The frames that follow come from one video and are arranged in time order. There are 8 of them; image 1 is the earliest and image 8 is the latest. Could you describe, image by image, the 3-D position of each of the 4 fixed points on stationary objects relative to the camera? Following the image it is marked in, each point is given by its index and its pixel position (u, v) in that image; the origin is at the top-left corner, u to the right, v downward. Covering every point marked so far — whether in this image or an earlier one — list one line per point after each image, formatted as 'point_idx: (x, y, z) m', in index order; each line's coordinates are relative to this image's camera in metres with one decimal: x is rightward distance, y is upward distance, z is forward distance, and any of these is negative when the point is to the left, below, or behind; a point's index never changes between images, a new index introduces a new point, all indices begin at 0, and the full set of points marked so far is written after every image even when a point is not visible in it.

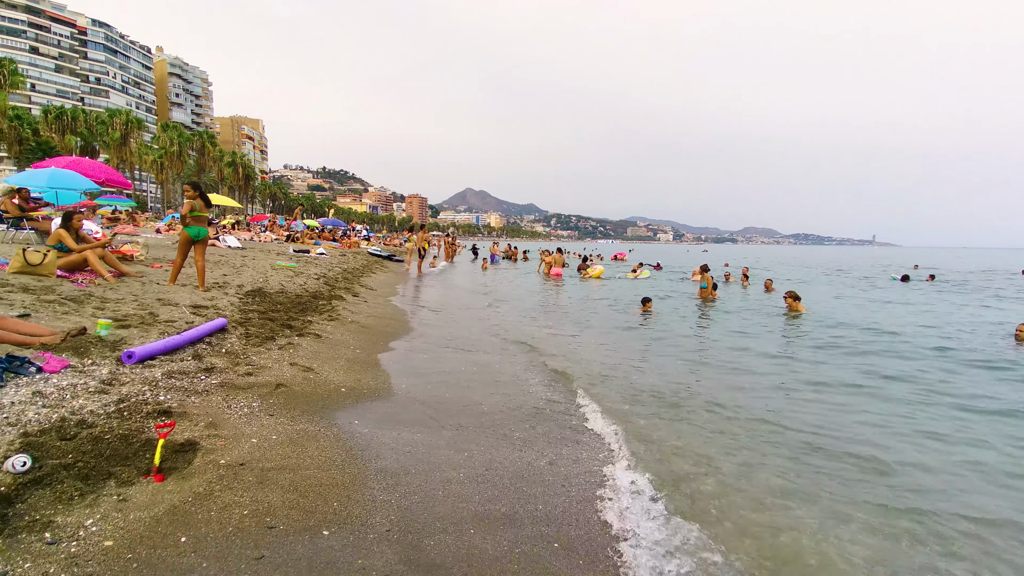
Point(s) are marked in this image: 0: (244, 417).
0: (-2.1, -1.0, +4.2) m
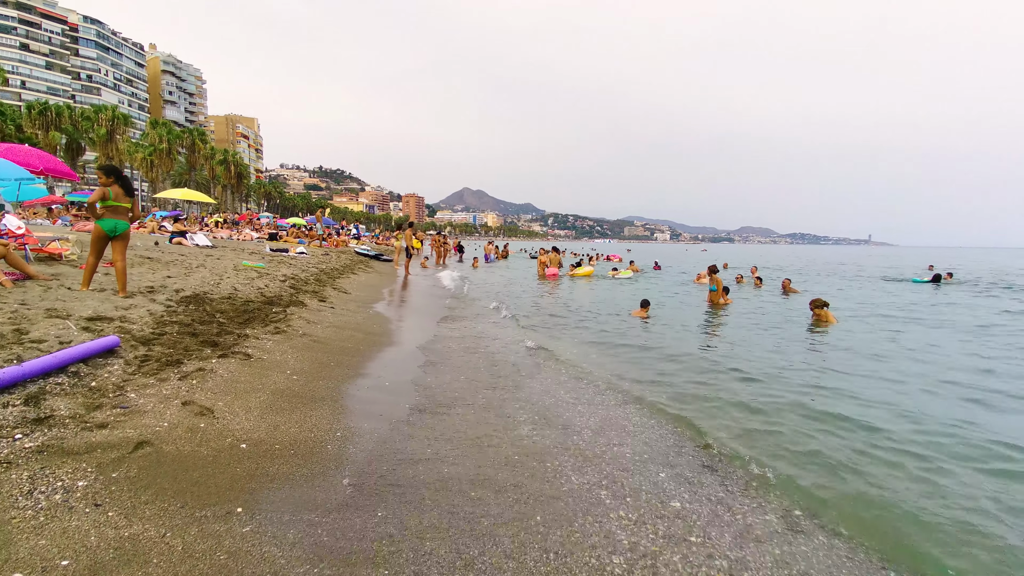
0: (-2.3, -1.1, +2.6) m
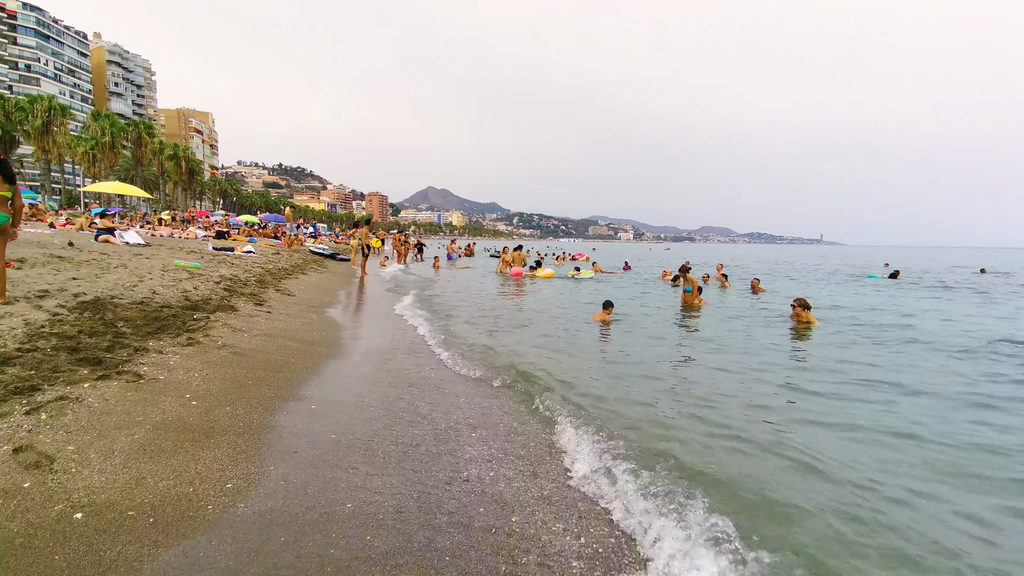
0: (-2.5, -1.2, +1.5) m
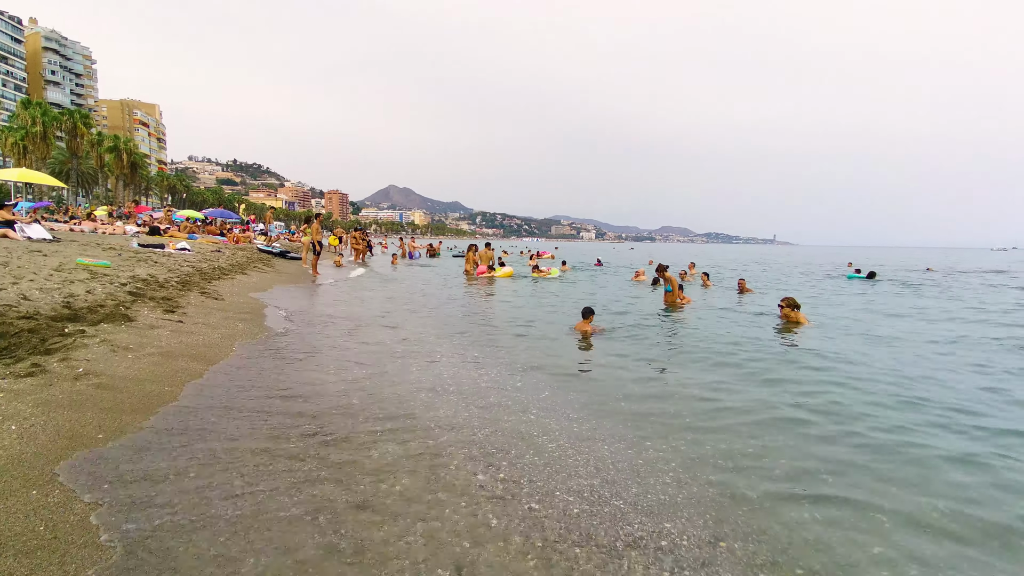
0: (-2.4, -1.2, -0.2) m
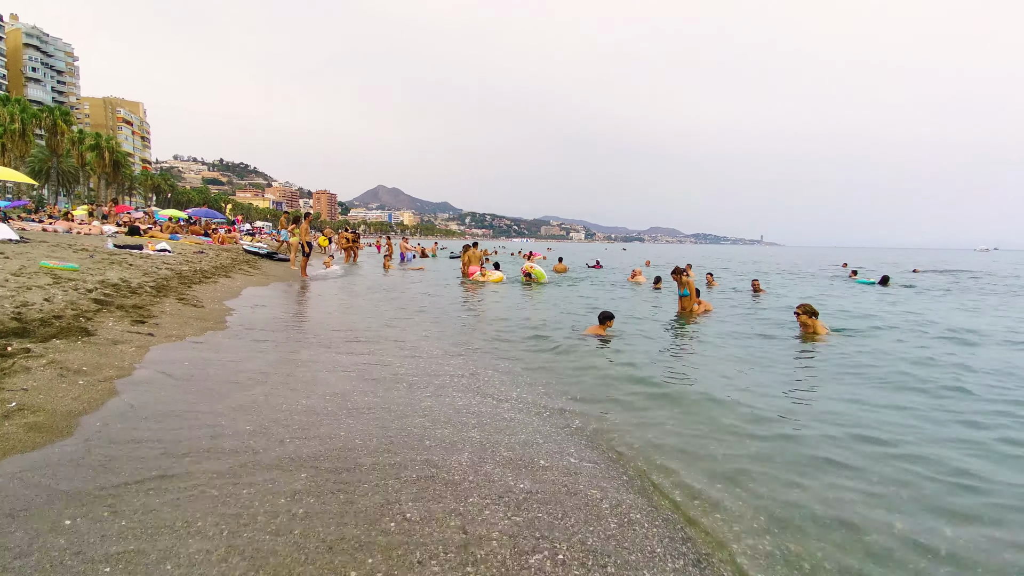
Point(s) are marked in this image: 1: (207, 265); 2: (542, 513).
0: (-2.0, -1.3, -1.1) m
1: (-9.8, +0.8, +17.3) m
2: (+0.1, -1.3, +3.1) m
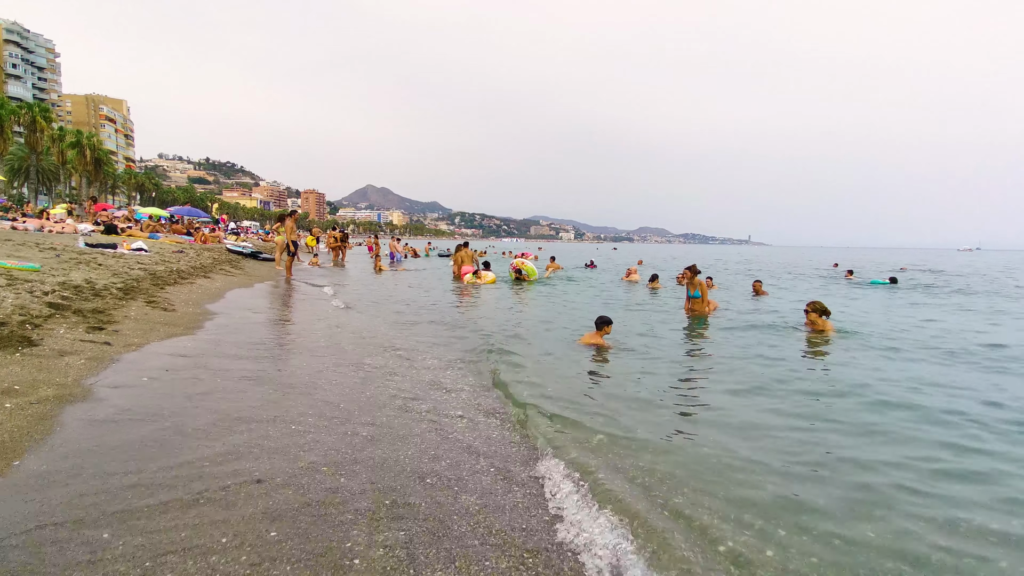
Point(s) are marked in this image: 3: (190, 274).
0: (-1.8, -1.3, -1.8) m
1: (-10.0, +0.7, +16.4) m
2: (+0.3, -1.4, +2.4) m
3: (-8.8, +0.4, +14.6) m
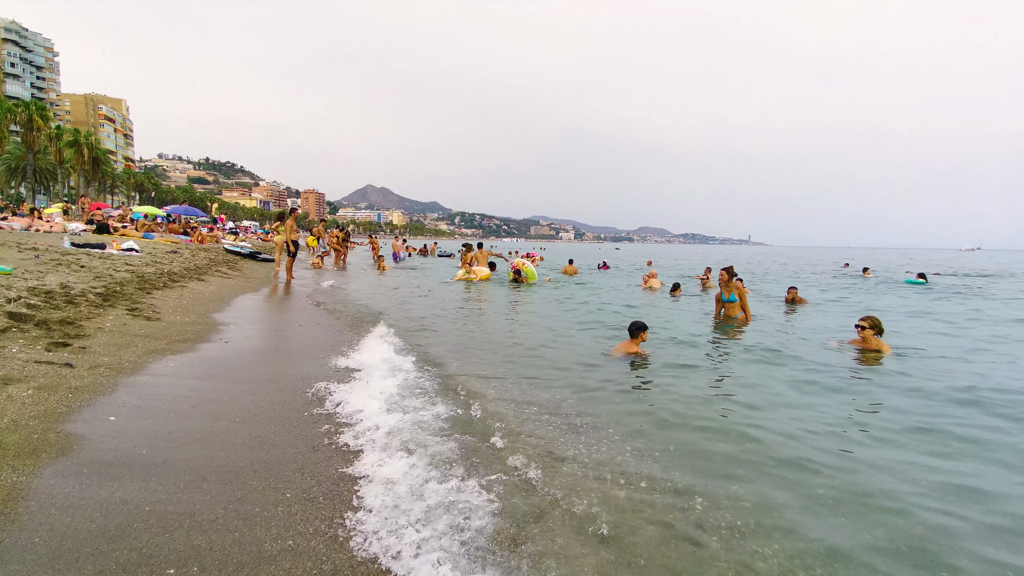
0: (-1.4, -1.4, -2.9) m
1: (-9.5, +0.6, +15.4) m
2: (+0.7, -1.4, +1.3) m
3: (-8.3, +0.3, +13.5) m
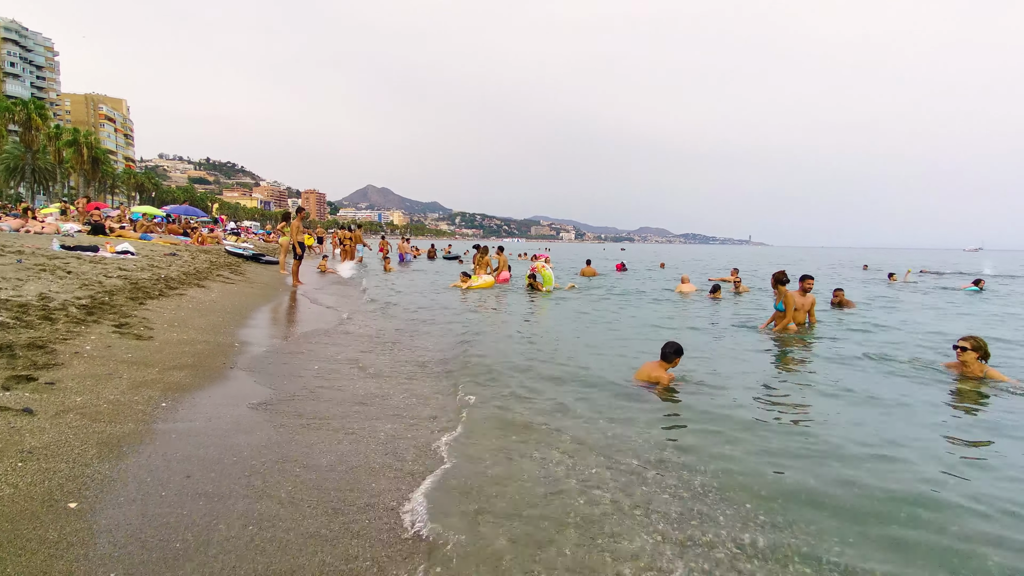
0: (-0.7, -1.6, -4.1) m
1: (-8.8, +0.5, +14.2) m
2: (+1.4, -1.6, +0.2) m
3: (-7.6, +0.1, +12.3) m
